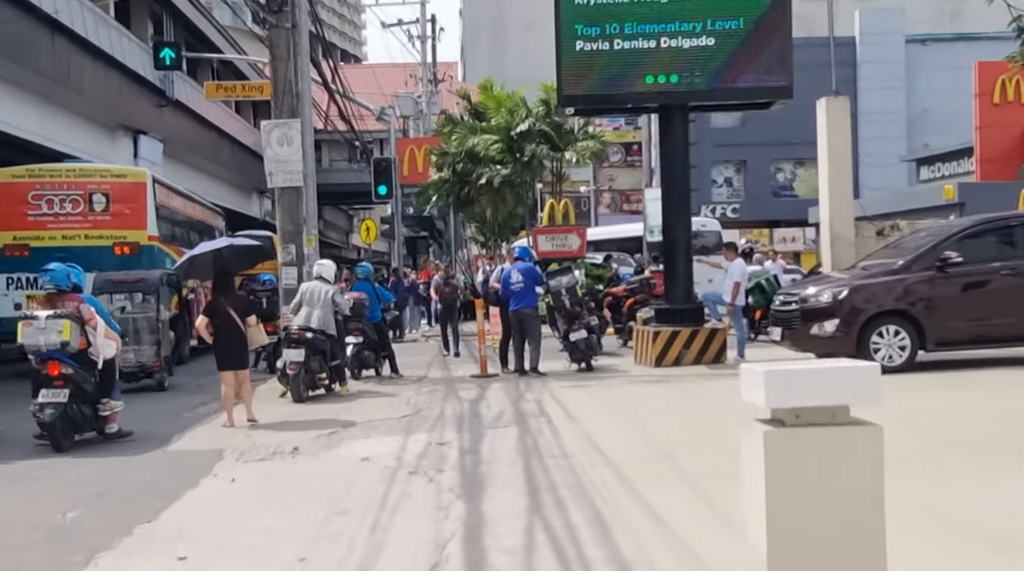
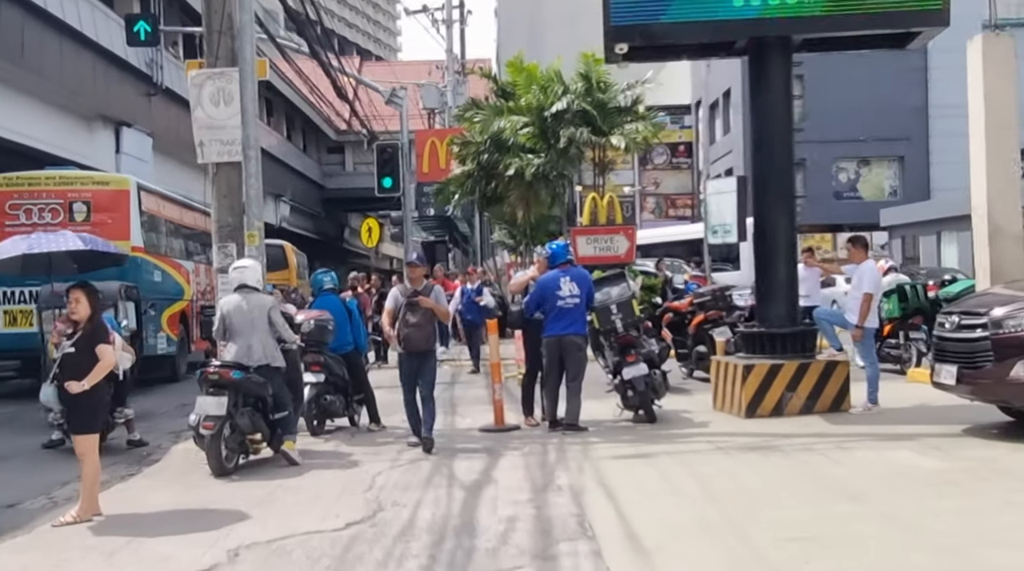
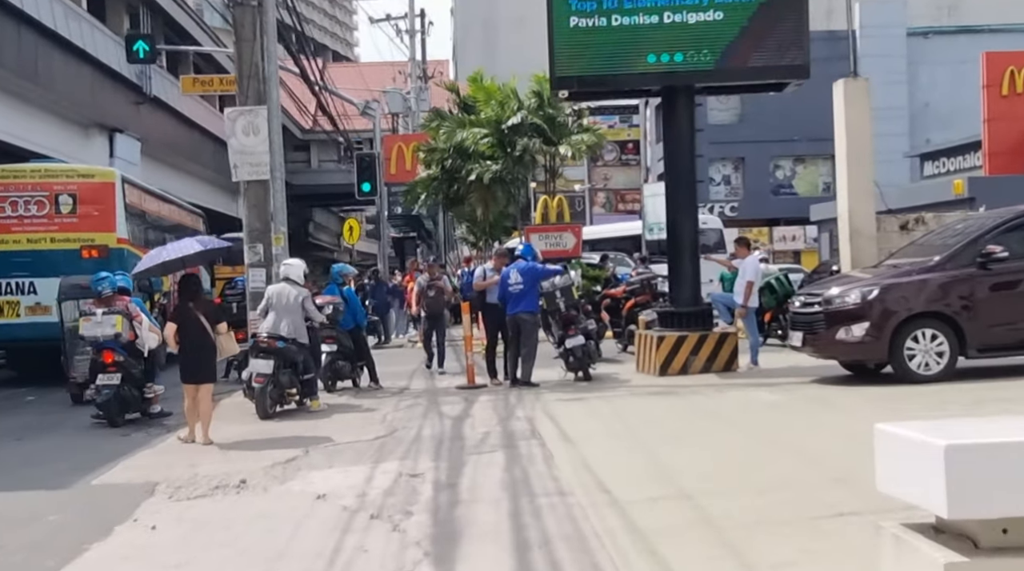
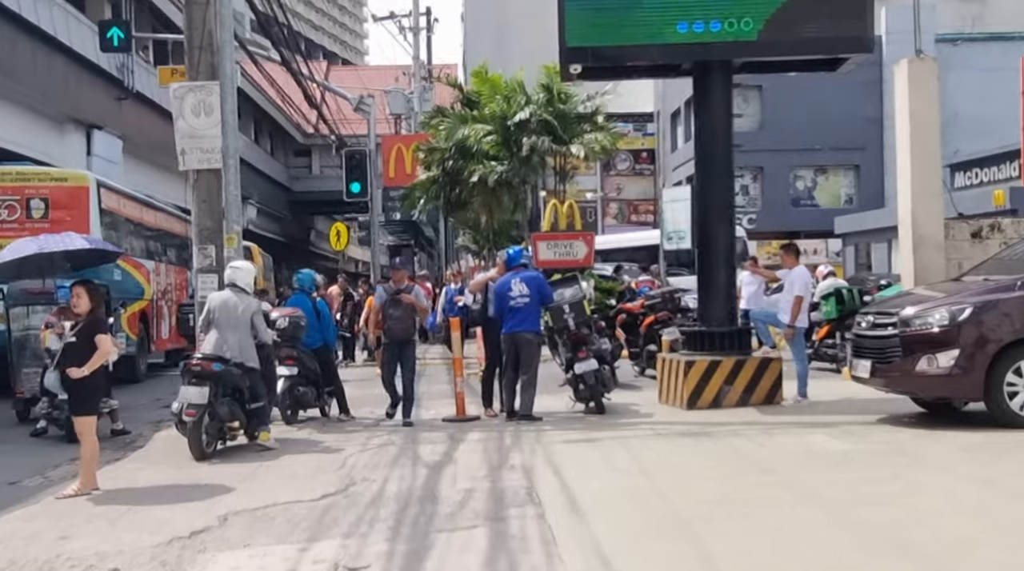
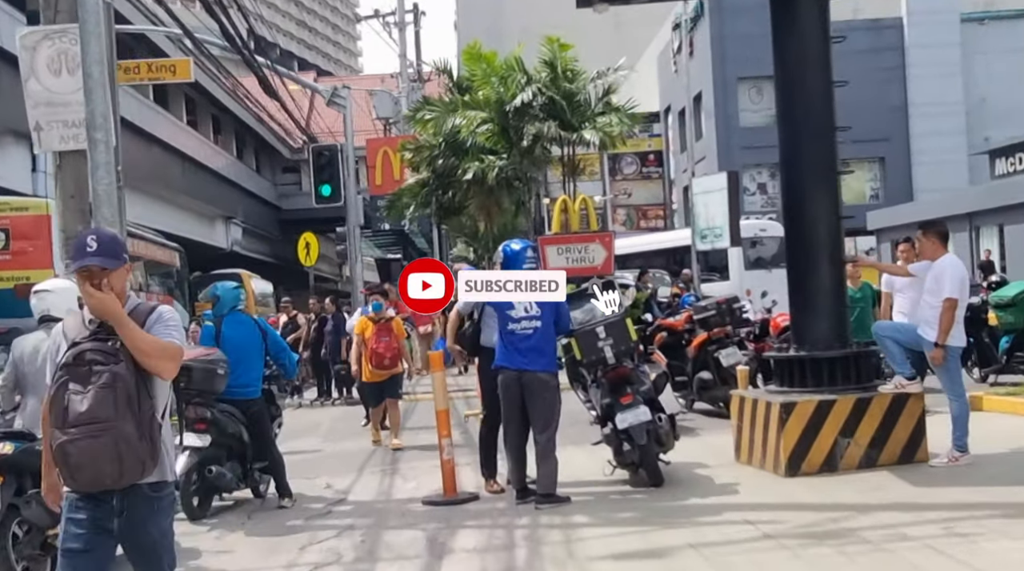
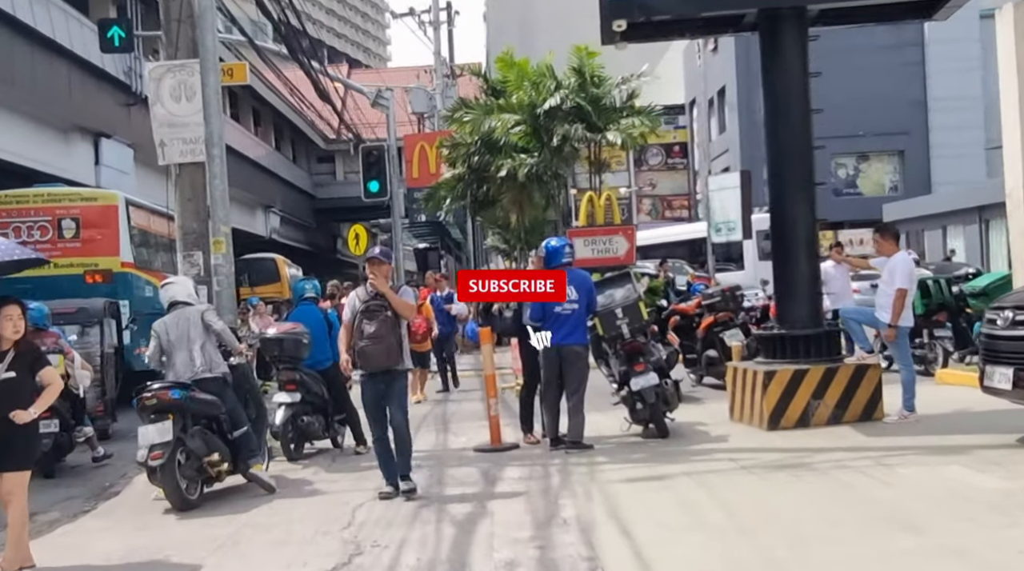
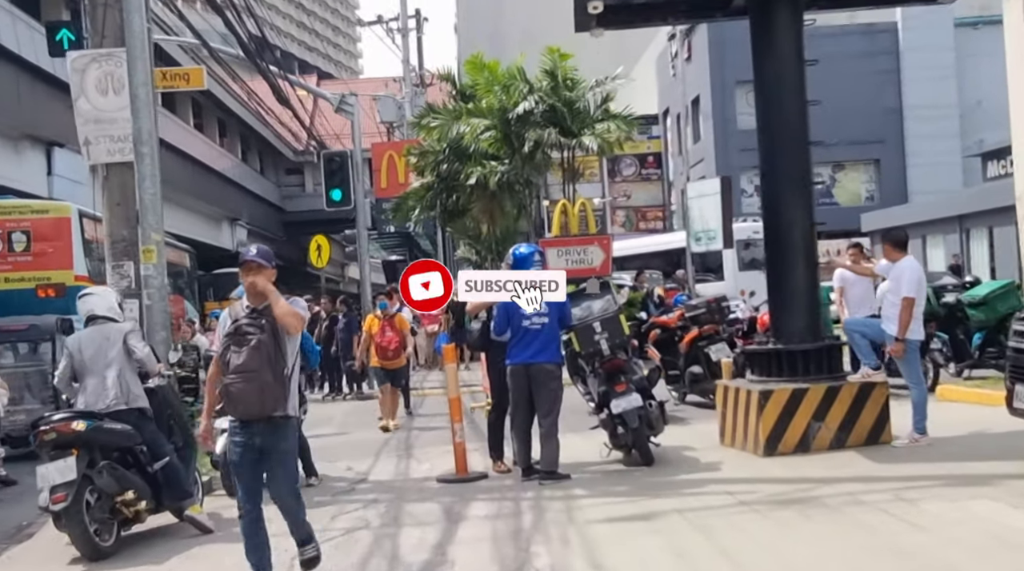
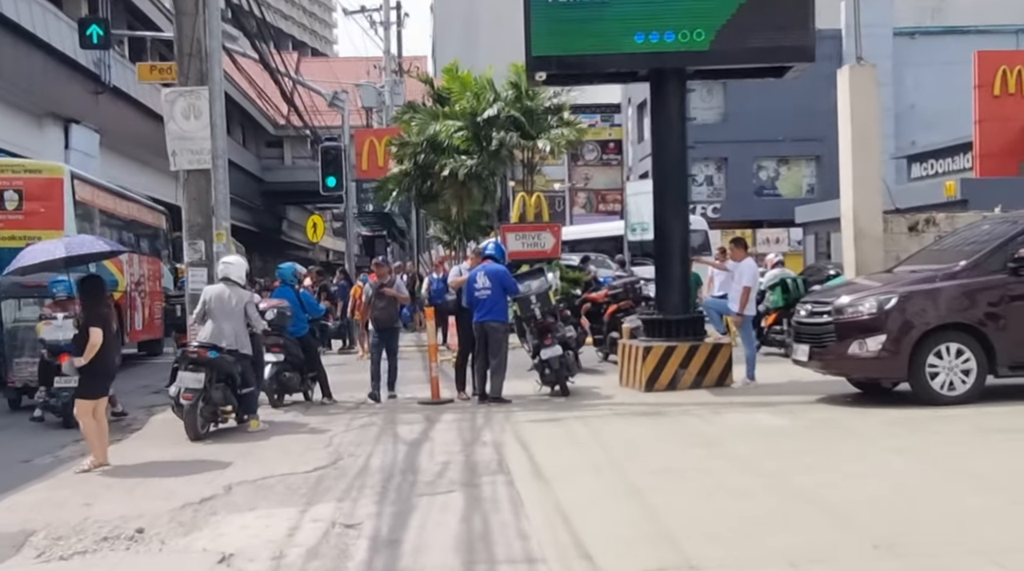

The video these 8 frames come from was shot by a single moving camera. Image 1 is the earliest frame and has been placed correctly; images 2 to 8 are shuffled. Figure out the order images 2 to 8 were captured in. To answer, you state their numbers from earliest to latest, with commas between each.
3, 8, 4, 2, 6, 7, 5
